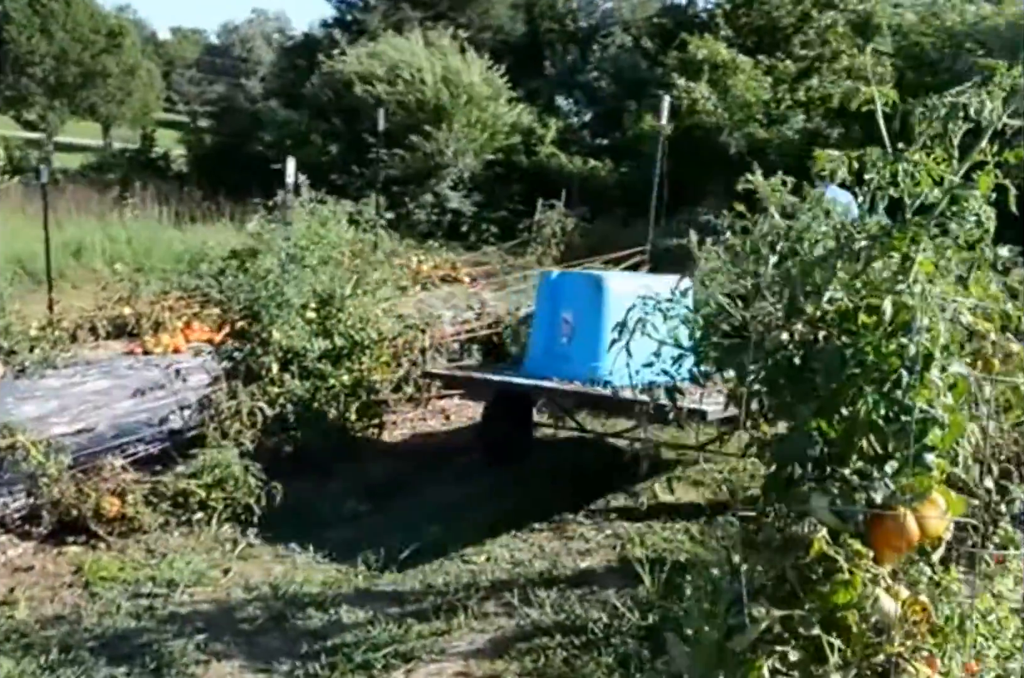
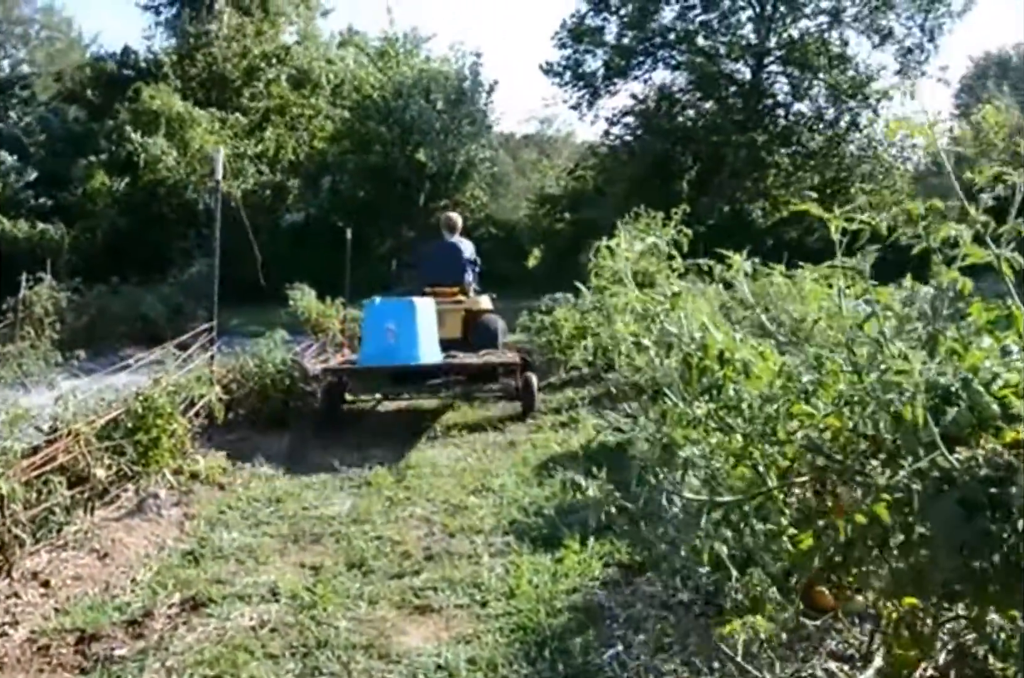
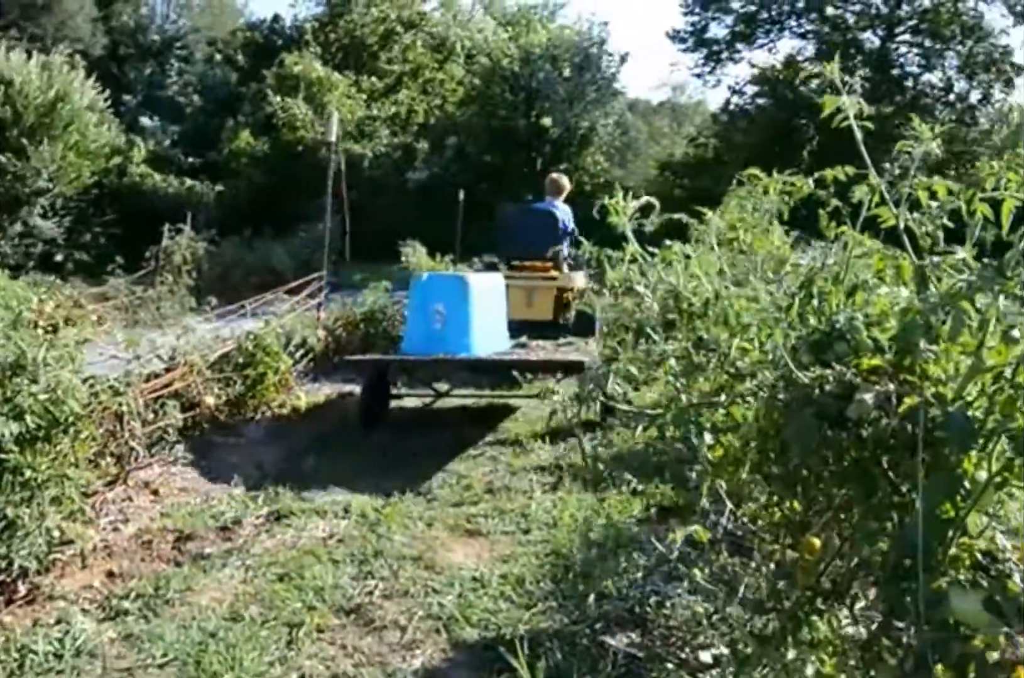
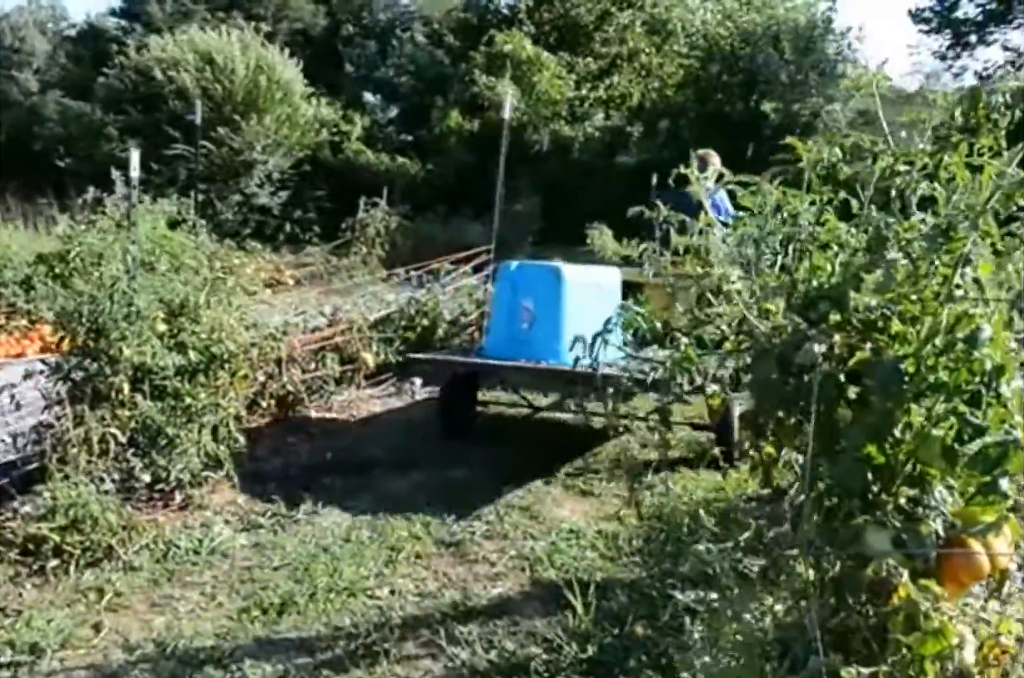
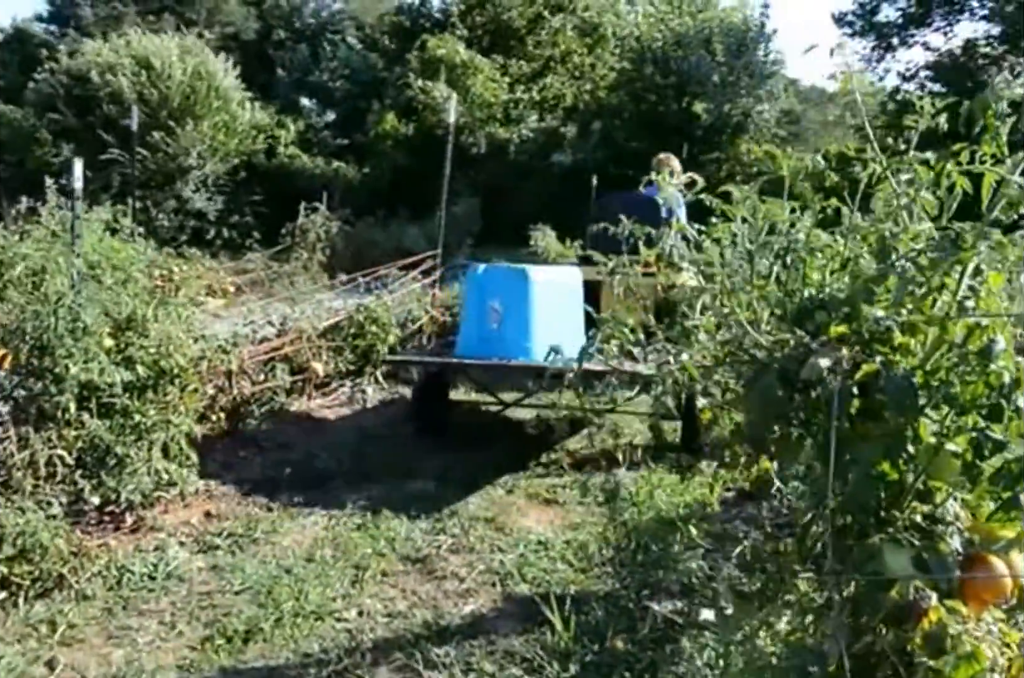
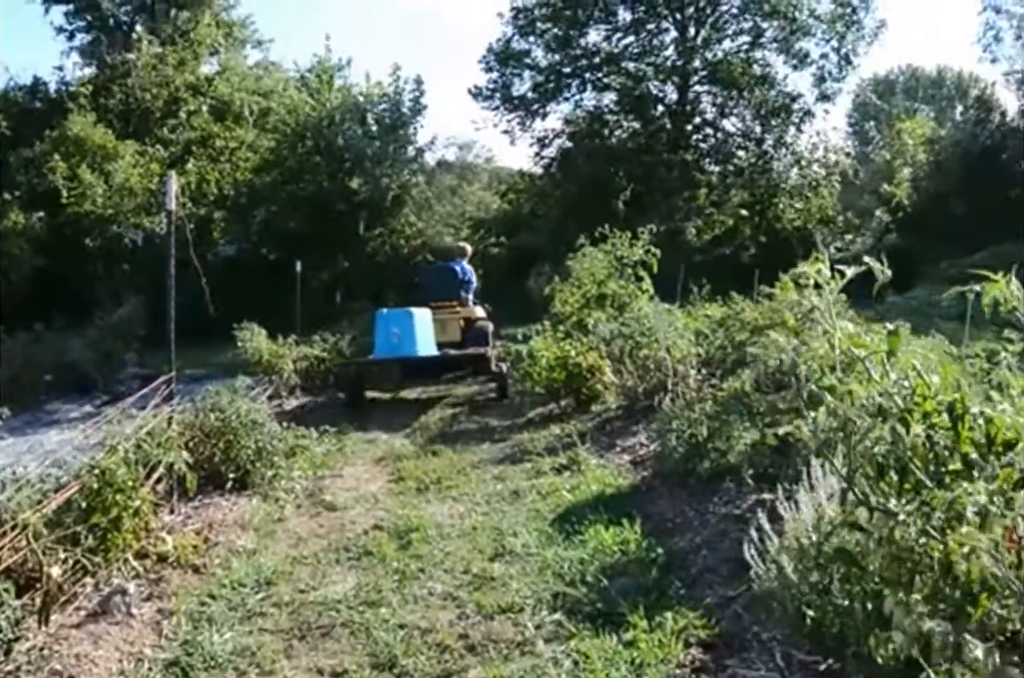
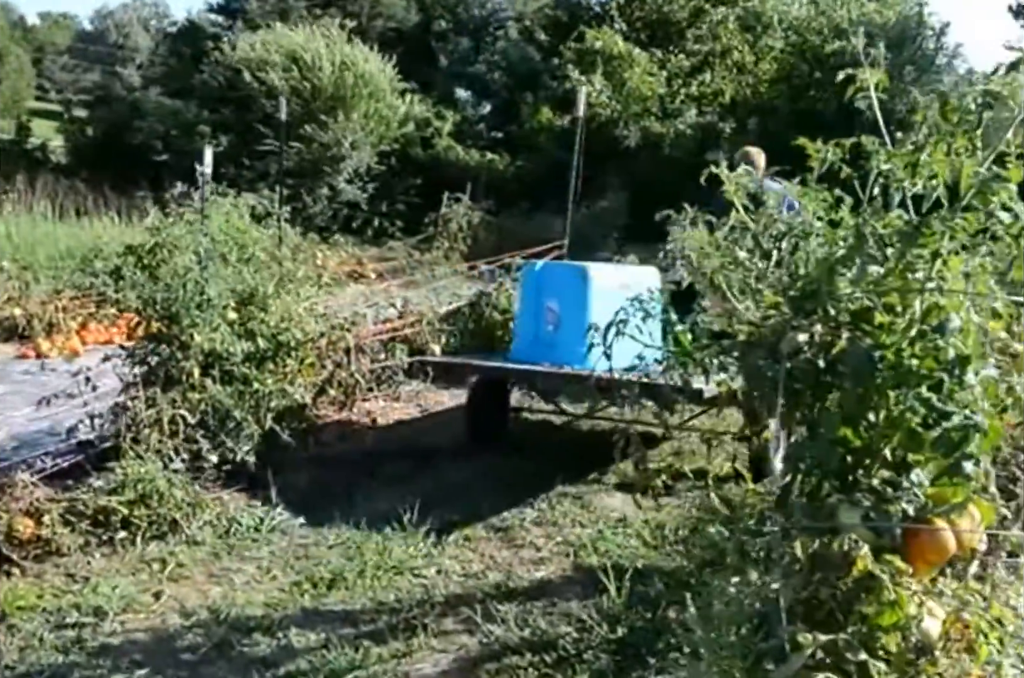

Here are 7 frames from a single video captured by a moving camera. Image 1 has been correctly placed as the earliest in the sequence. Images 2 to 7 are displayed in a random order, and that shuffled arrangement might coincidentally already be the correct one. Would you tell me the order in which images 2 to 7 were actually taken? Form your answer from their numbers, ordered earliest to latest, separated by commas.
7, 4, 5, 3, 2, 6
